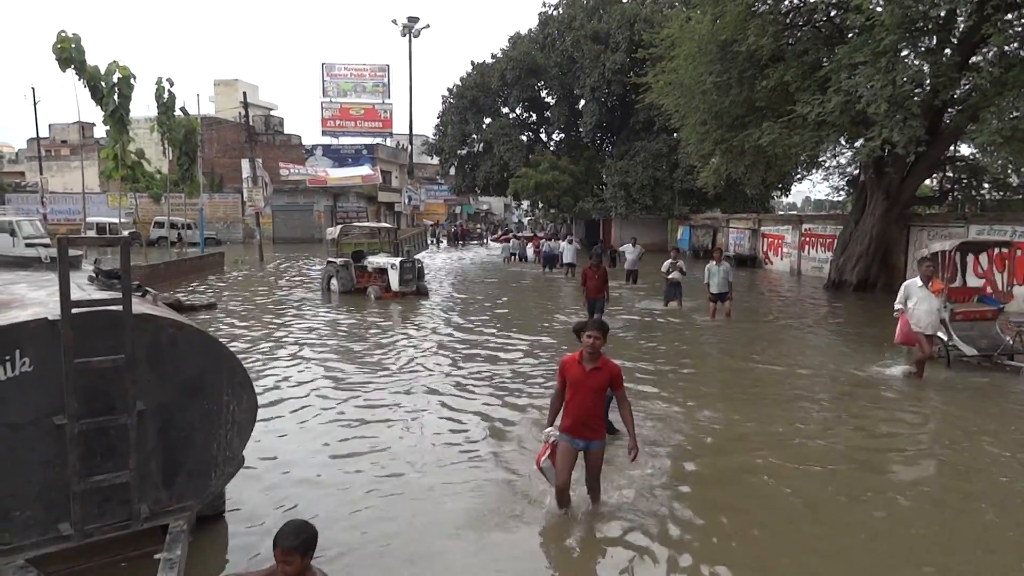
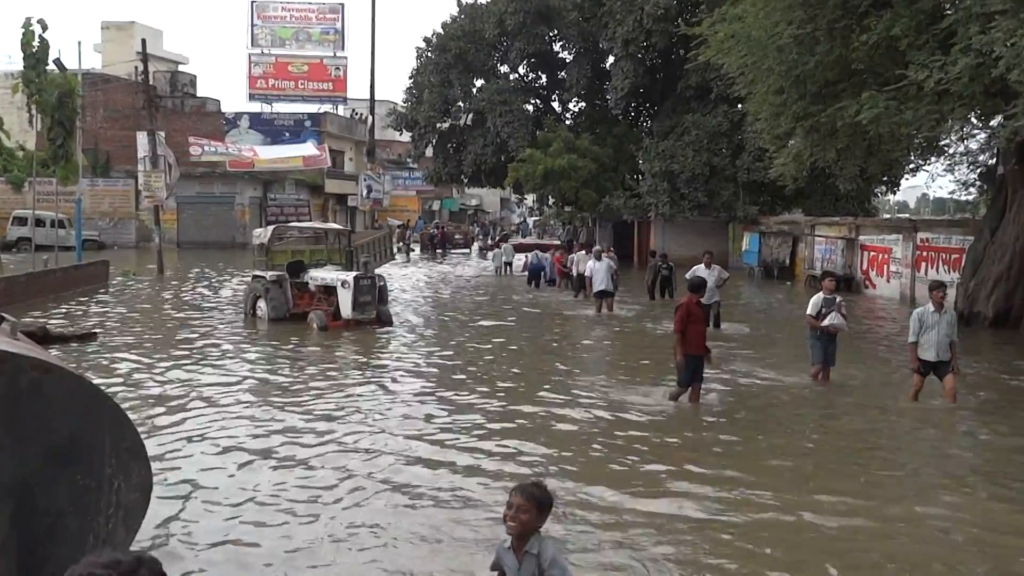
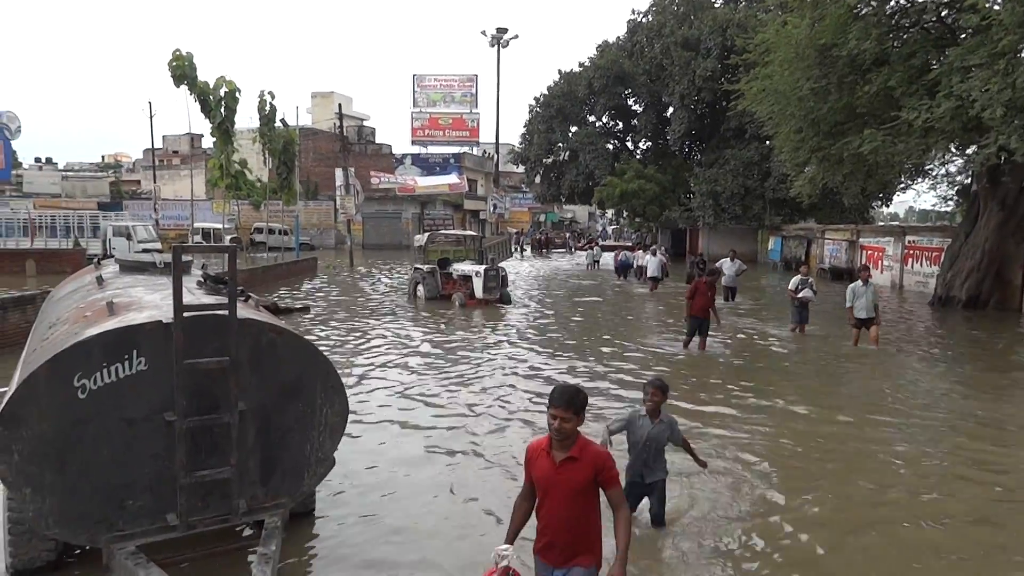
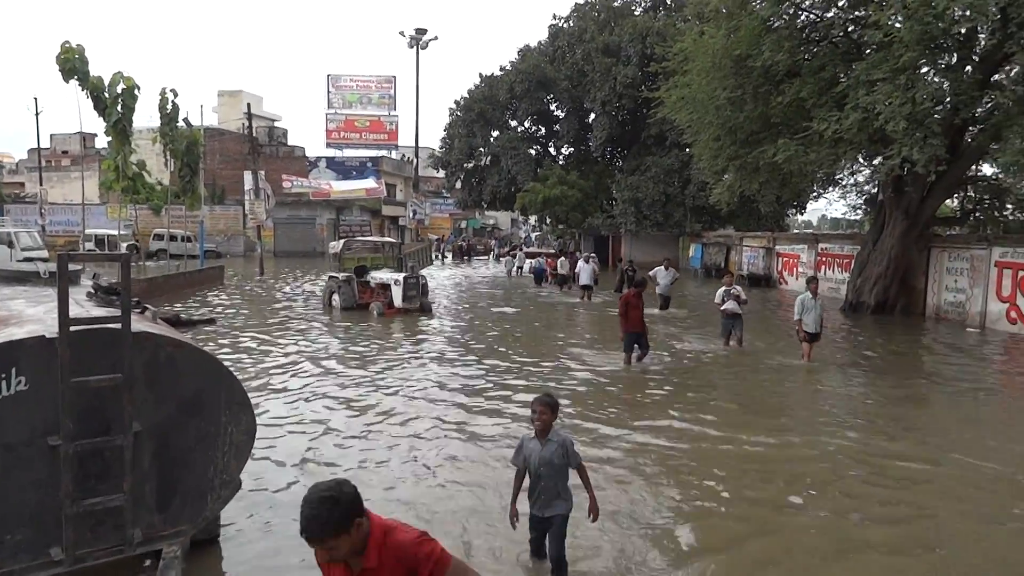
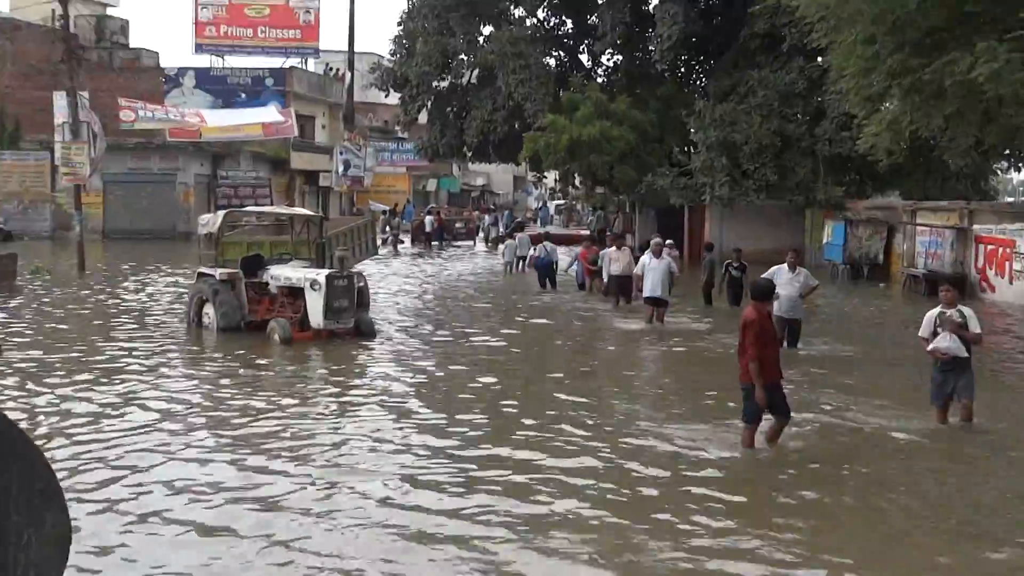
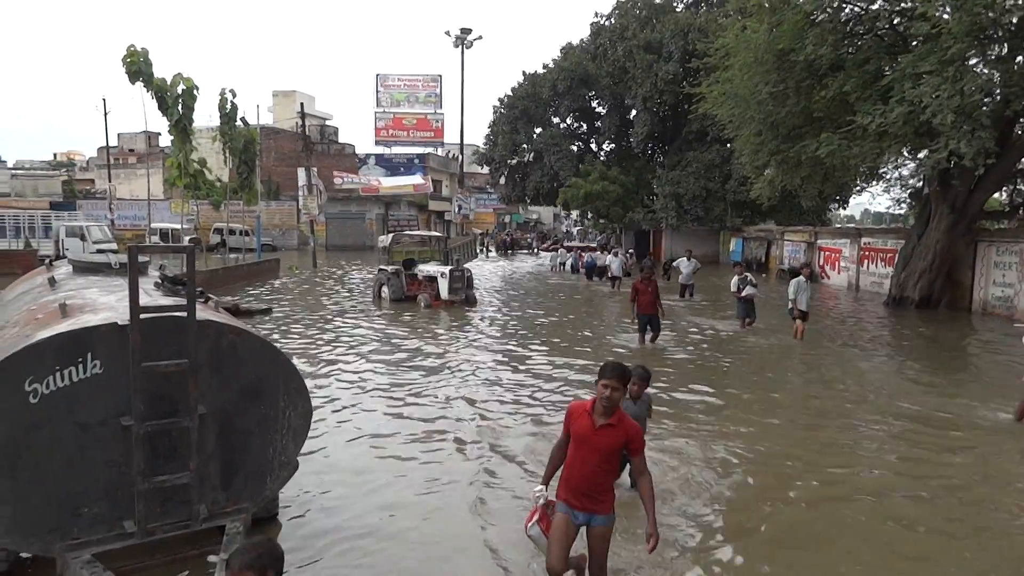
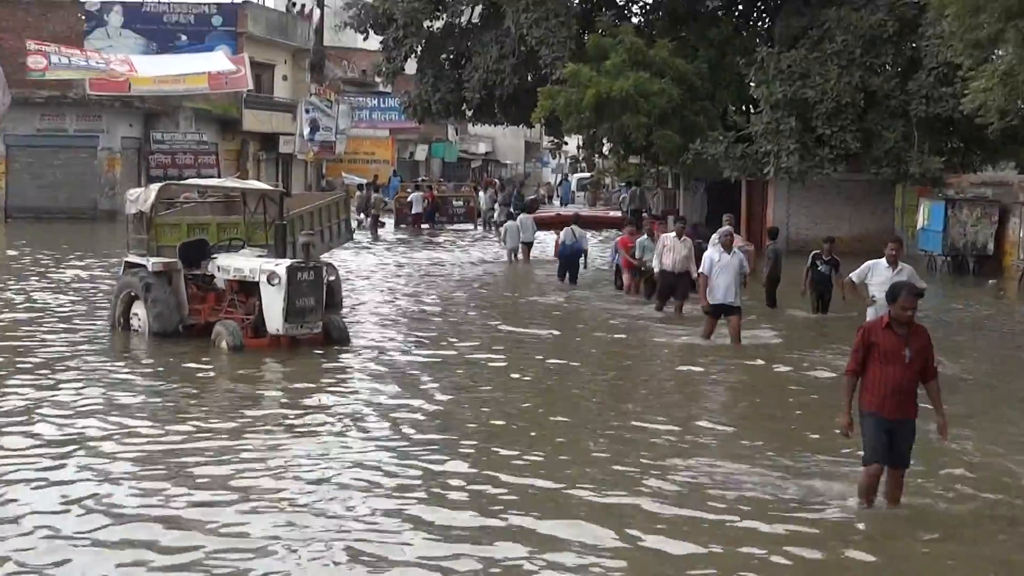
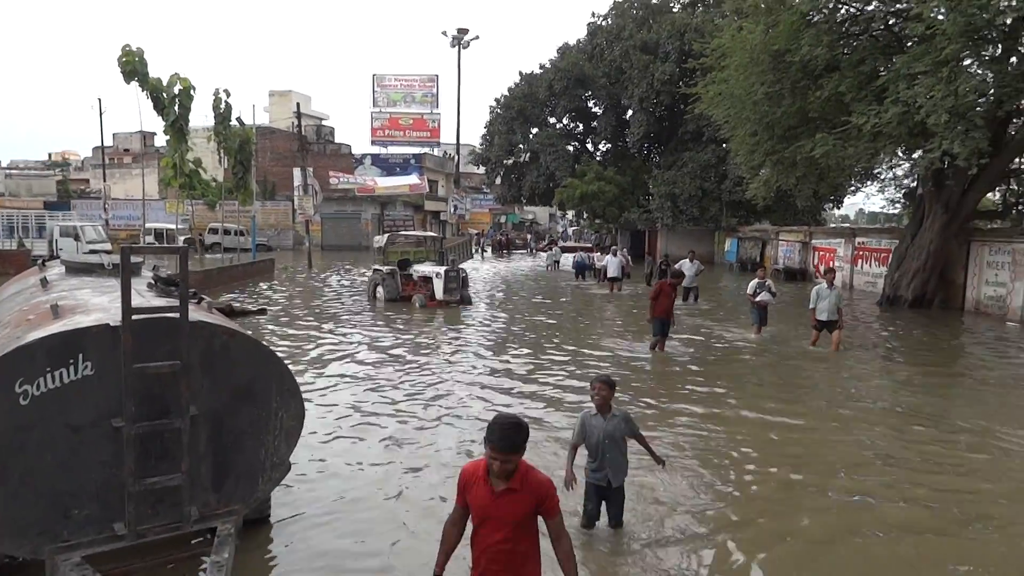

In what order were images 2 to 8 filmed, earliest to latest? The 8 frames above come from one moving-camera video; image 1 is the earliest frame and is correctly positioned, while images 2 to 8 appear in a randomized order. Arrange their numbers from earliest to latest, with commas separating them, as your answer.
6, 3, 8, 4, 2, 5, 7
